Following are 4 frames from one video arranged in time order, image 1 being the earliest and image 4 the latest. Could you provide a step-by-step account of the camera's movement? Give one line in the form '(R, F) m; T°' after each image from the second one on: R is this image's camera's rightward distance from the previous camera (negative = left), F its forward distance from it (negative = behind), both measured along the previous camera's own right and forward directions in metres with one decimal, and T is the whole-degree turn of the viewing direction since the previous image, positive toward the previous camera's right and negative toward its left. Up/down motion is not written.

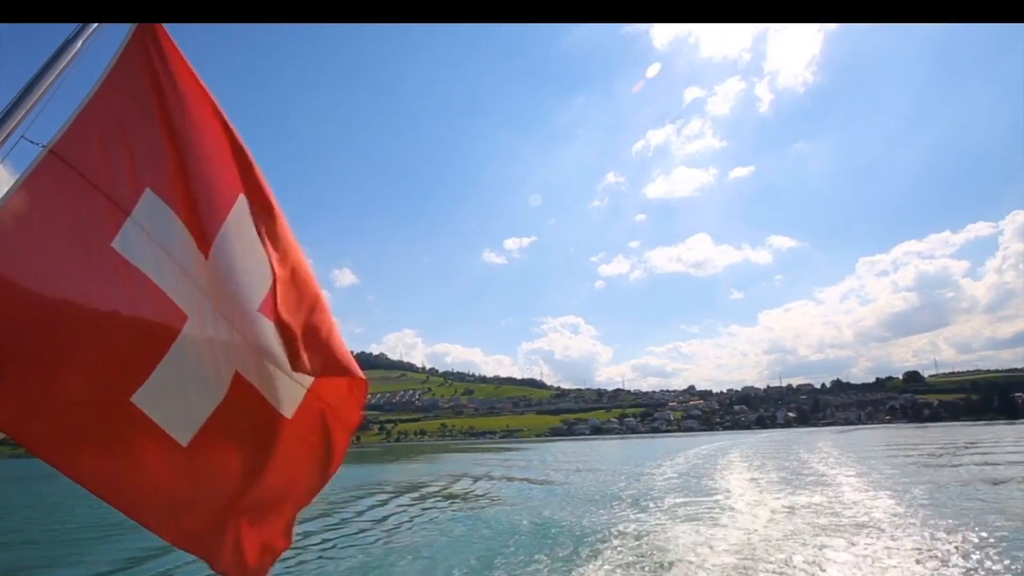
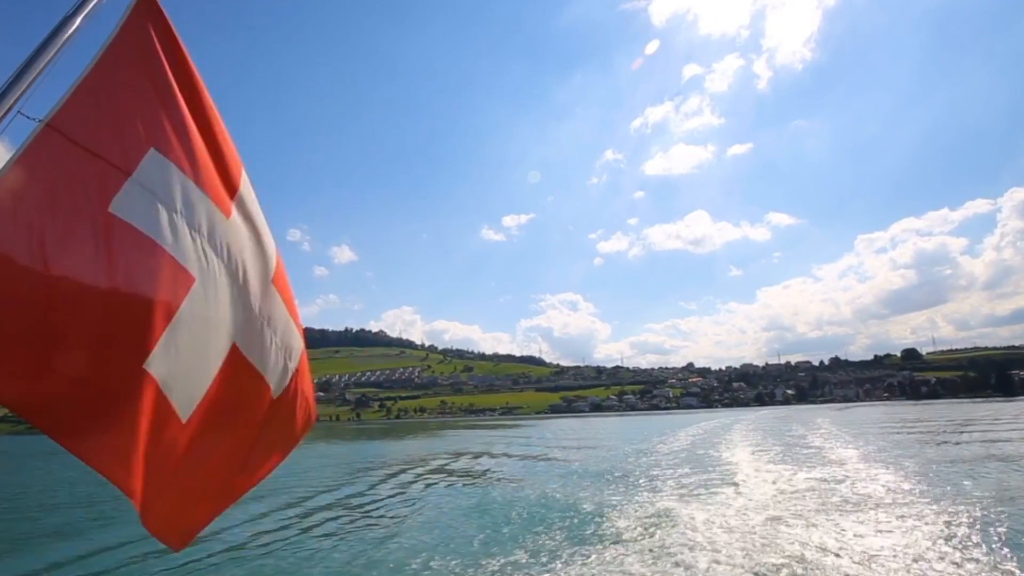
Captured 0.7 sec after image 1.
(0.0, 0.0) m; 0°
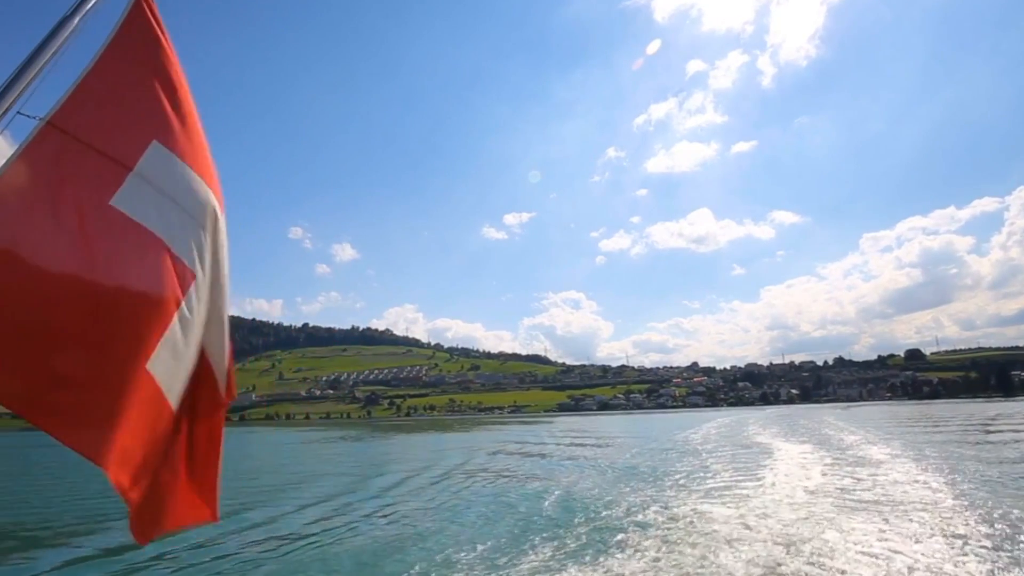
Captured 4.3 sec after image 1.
(-0.8, -1.9) m; 0°
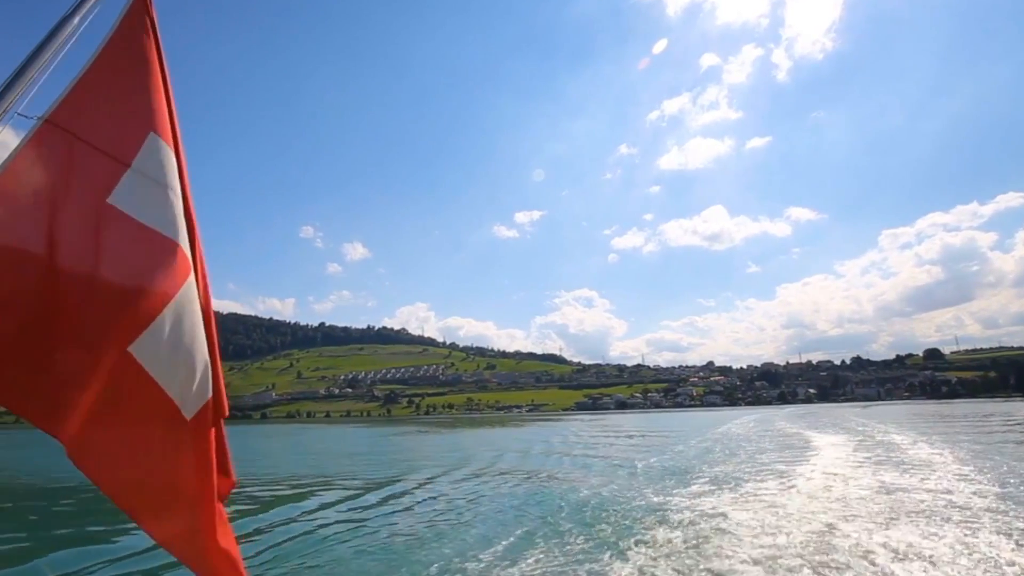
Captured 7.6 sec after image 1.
(-0.5, -0.6) m; -1°
